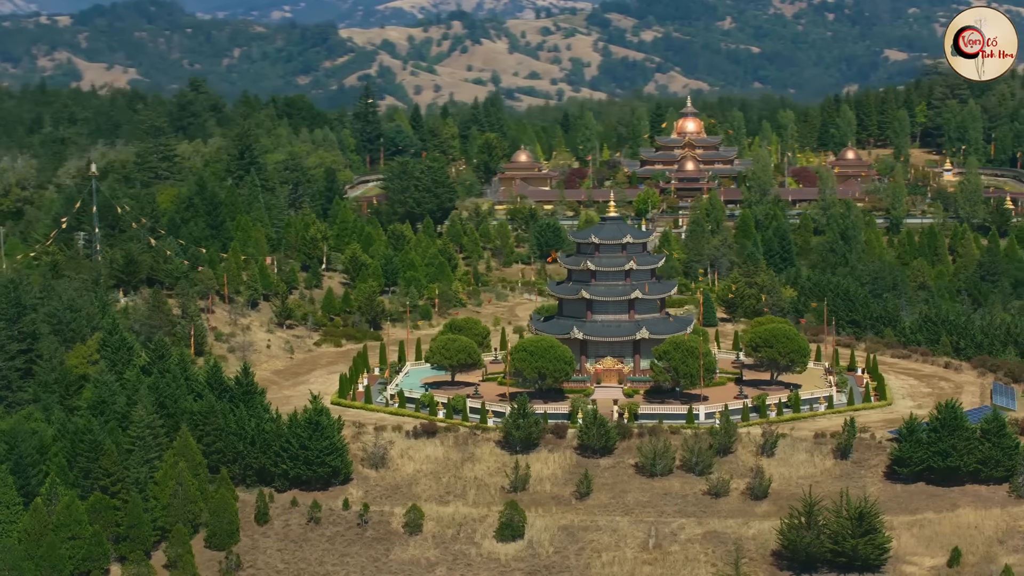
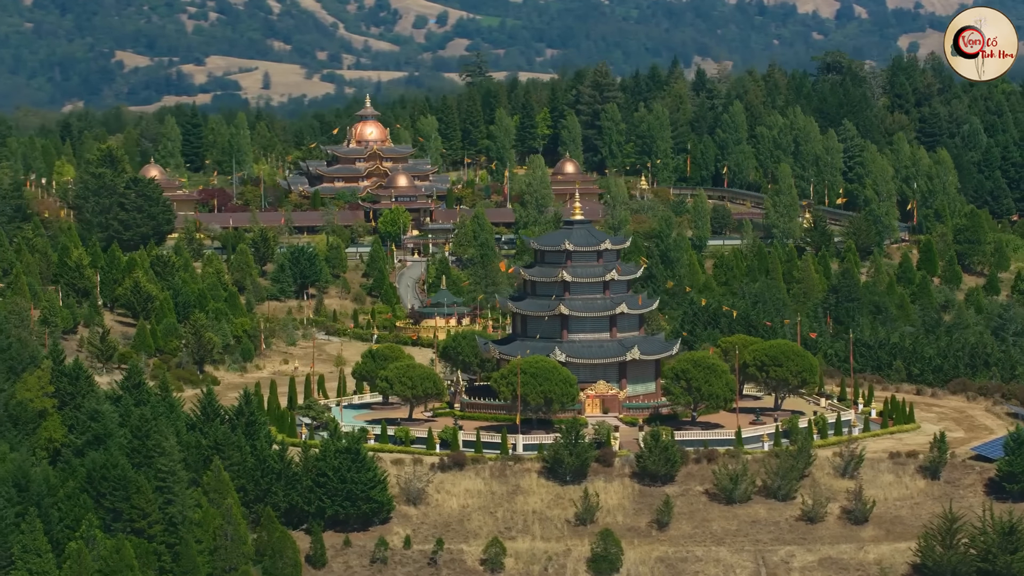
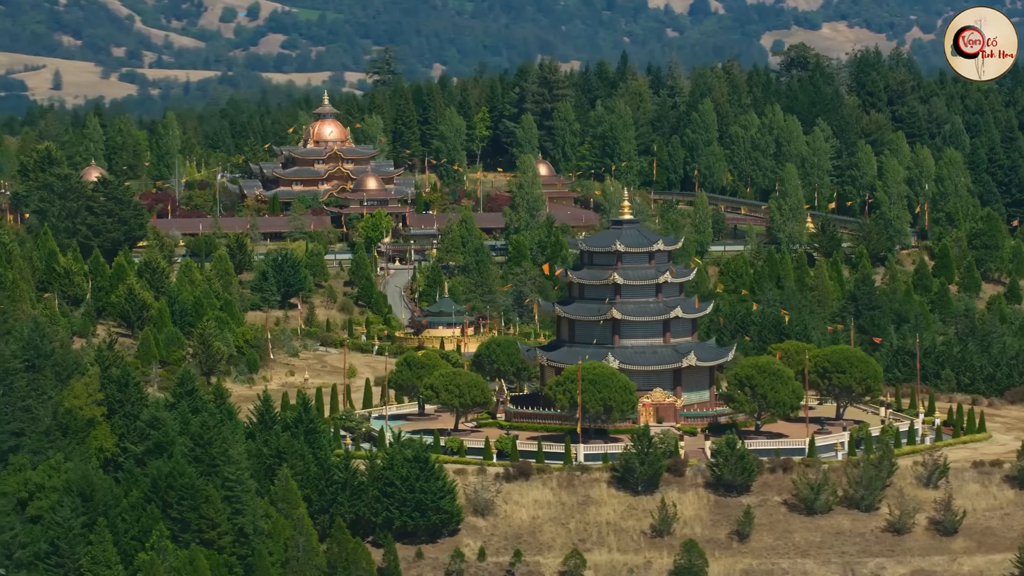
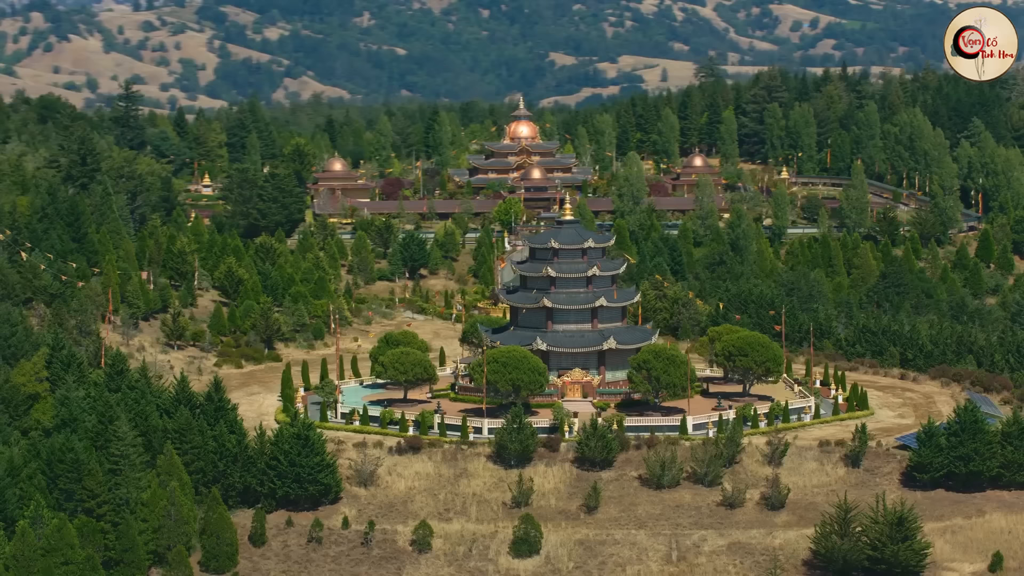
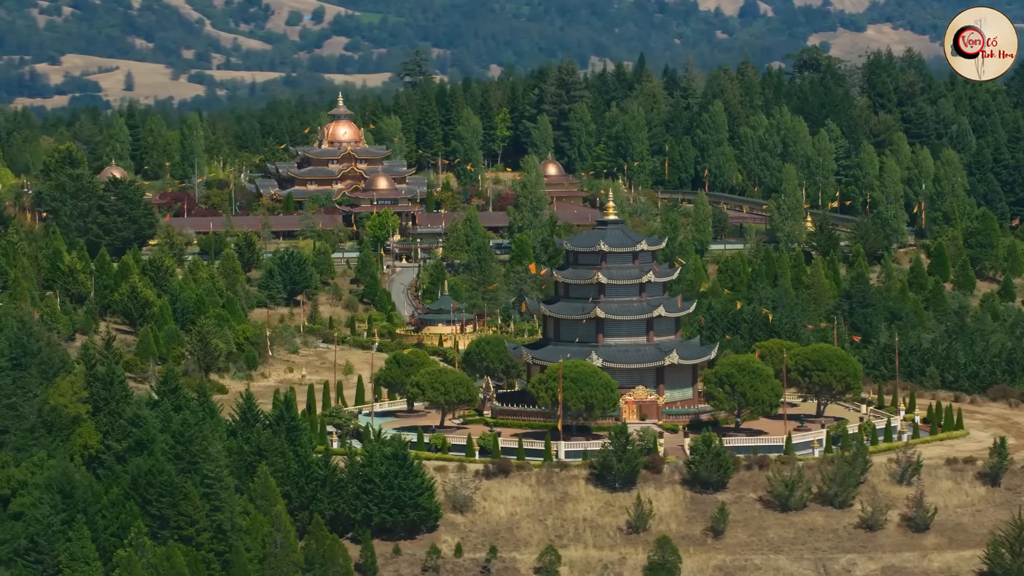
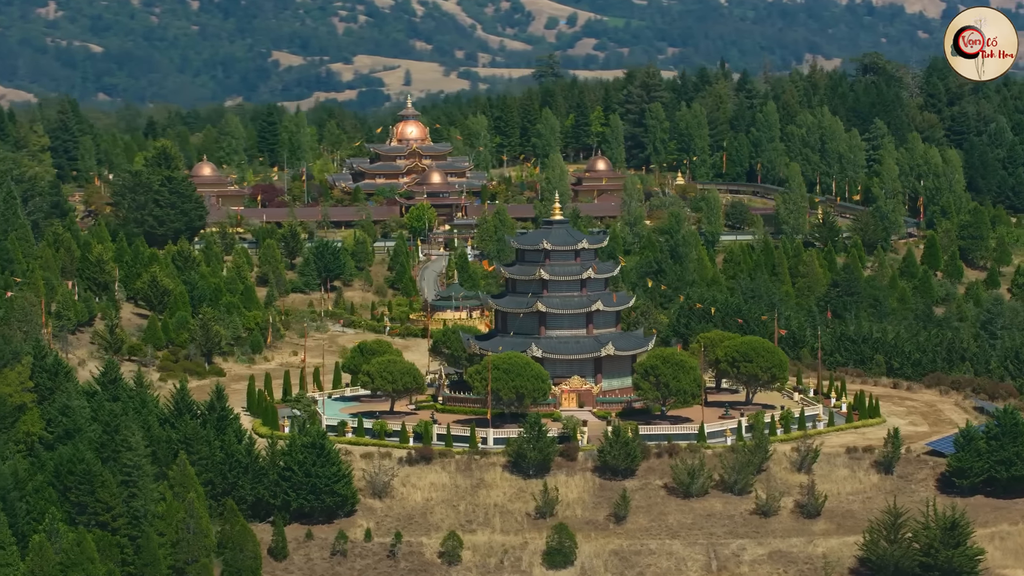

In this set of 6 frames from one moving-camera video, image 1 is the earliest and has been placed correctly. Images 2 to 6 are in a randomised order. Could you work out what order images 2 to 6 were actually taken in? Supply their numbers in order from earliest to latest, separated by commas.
4, 6, 2, 5, 3
